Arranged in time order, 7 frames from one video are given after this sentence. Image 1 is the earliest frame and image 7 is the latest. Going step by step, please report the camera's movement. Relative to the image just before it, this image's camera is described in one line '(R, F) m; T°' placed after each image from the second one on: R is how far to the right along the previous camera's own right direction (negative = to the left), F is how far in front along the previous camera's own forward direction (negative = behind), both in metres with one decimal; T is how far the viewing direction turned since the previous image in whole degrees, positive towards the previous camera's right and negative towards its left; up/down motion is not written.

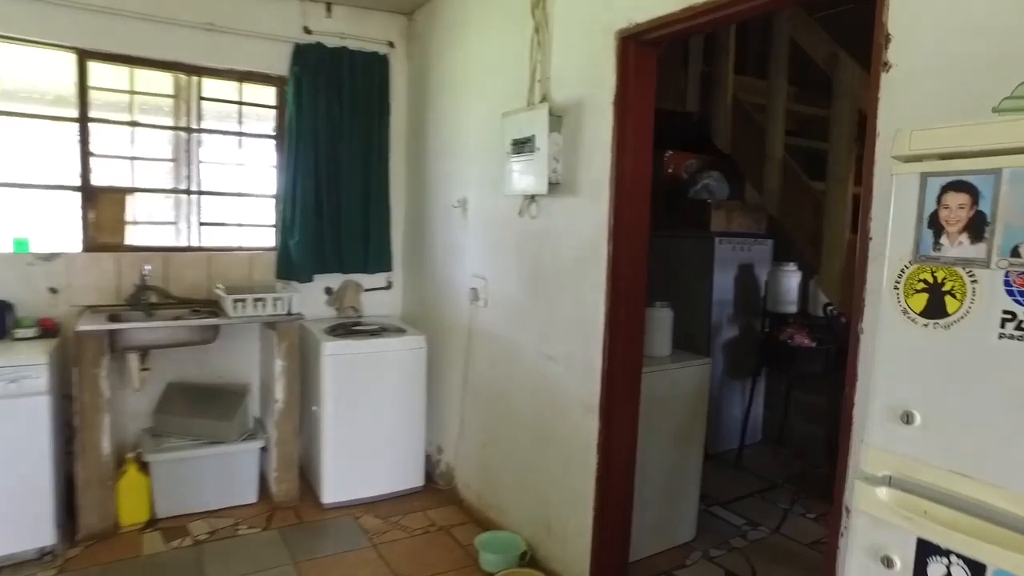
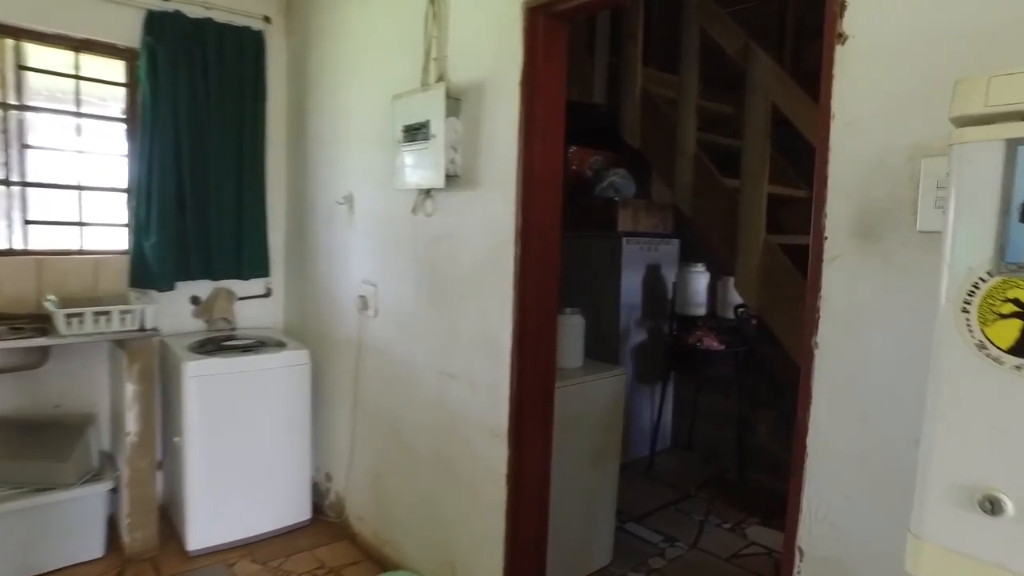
(0.0, +0.3) m; +8°
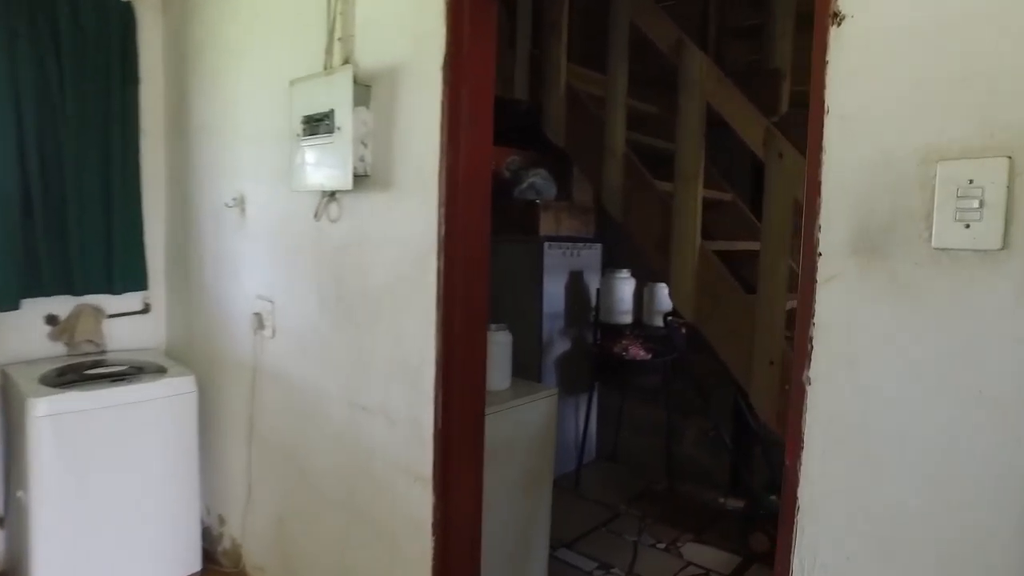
(0.0, +0.3) m; +8°
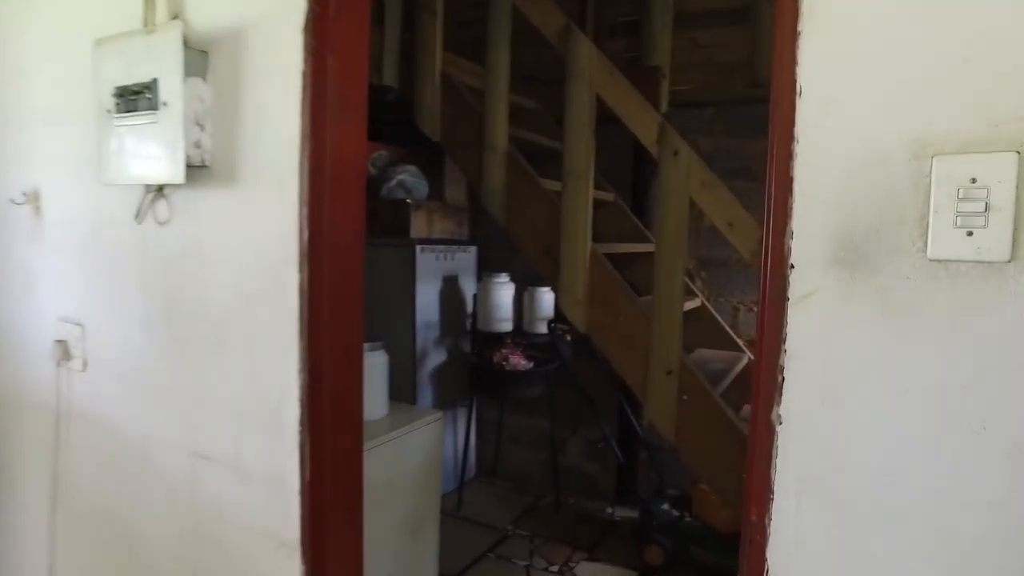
(0.0, +0.3) m; +12°
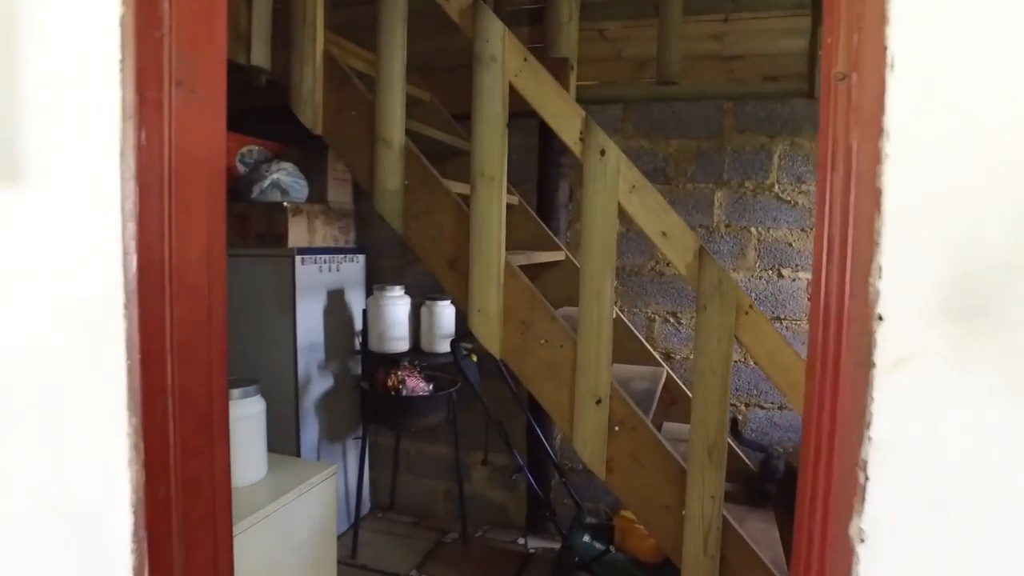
(-0.1, +0.3) m; +10°
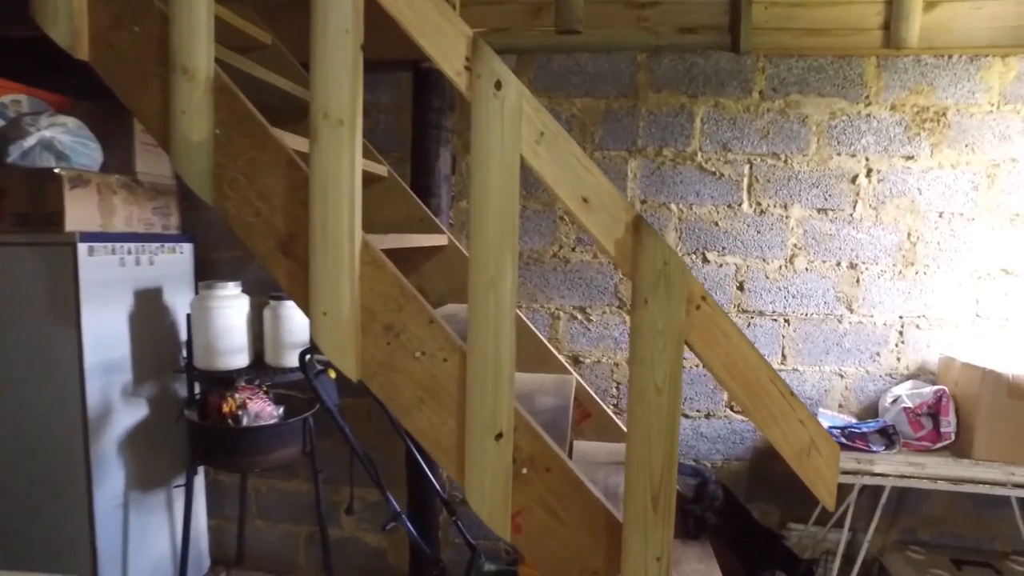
(+0.1, +0.6) m; +10°
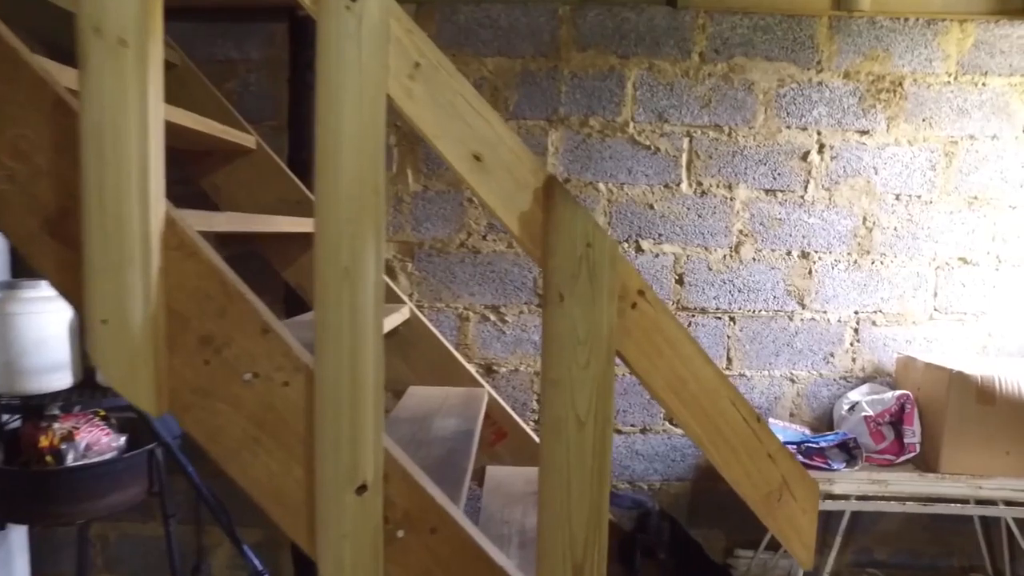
(+0.1, +0.4) m; +6°
